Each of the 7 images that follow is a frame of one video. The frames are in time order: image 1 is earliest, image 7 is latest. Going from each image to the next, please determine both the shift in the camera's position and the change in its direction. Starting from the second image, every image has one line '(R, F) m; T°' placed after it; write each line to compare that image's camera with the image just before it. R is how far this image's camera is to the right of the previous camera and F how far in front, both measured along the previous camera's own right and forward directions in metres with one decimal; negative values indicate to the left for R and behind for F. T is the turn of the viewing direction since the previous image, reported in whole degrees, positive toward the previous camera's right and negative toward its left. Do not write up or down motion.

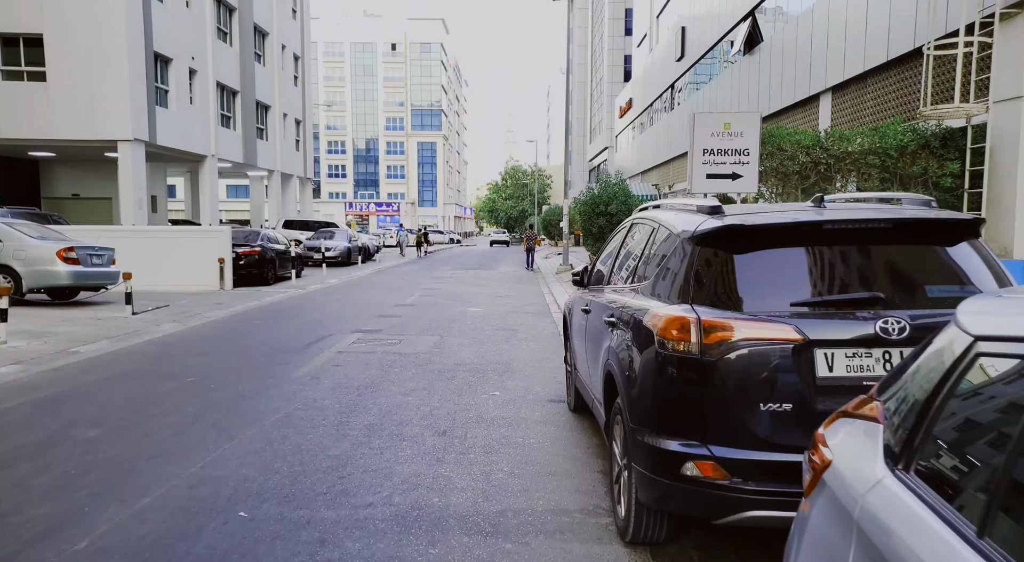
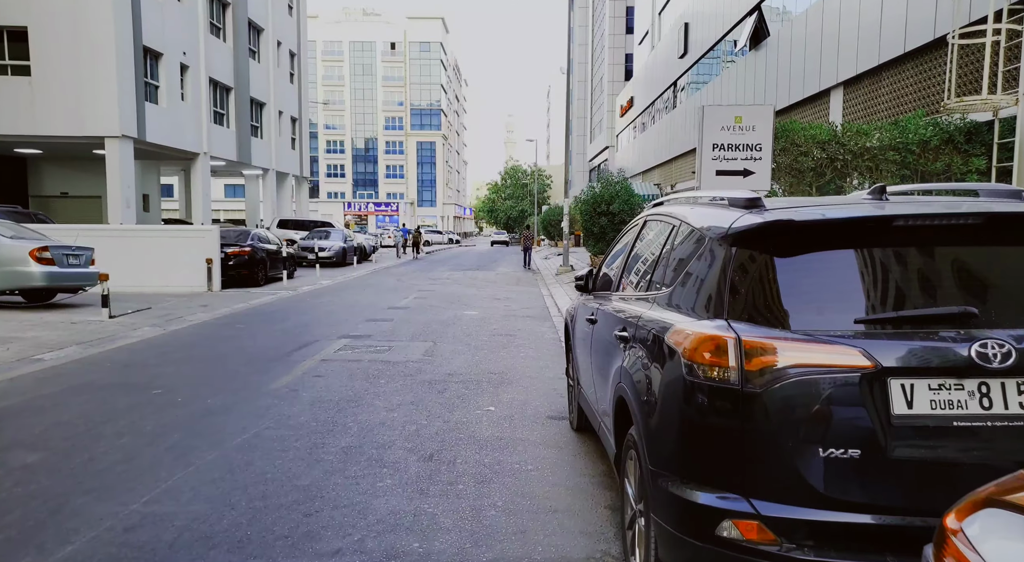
(0.0, +0.6) m; 0°
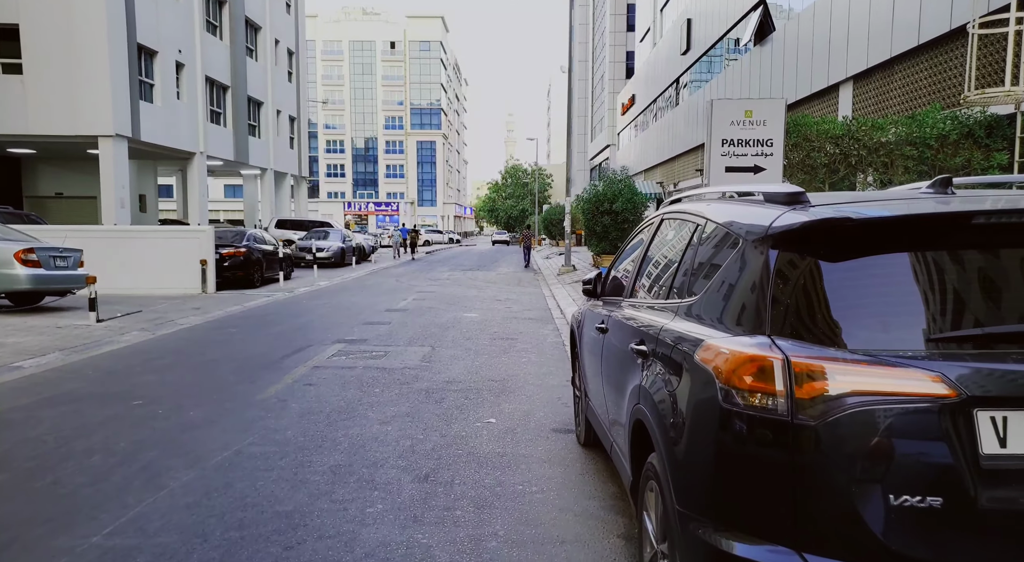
(0.0, +0.4) m; 0°
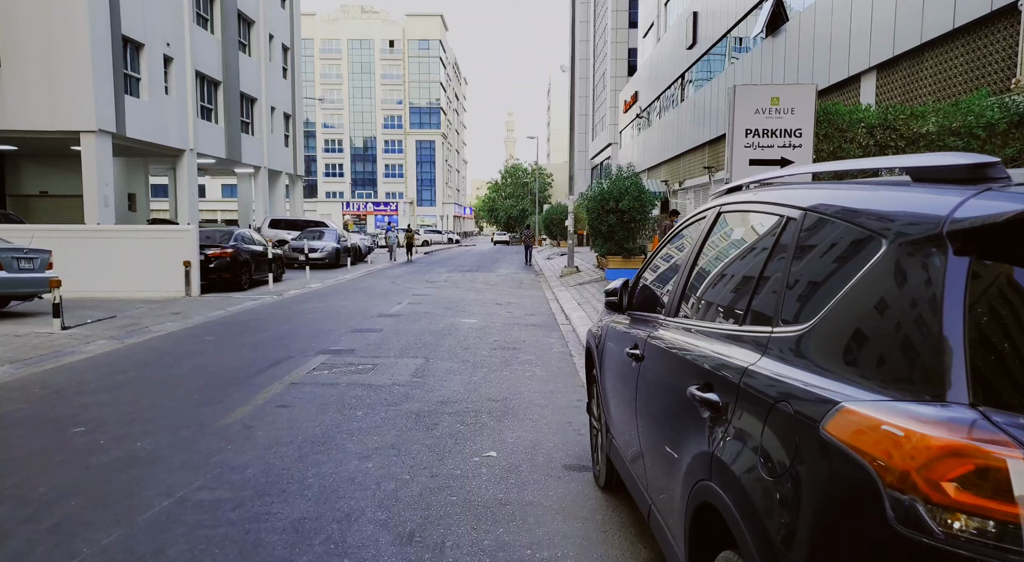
(0.0, +0.9) m; 0°
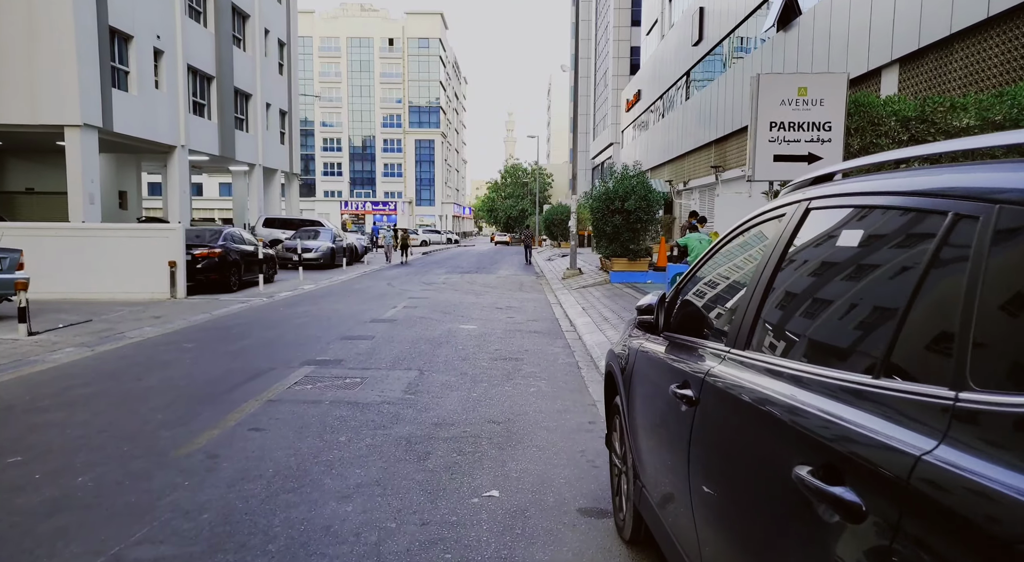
(0.0, +0.7) m; 0°
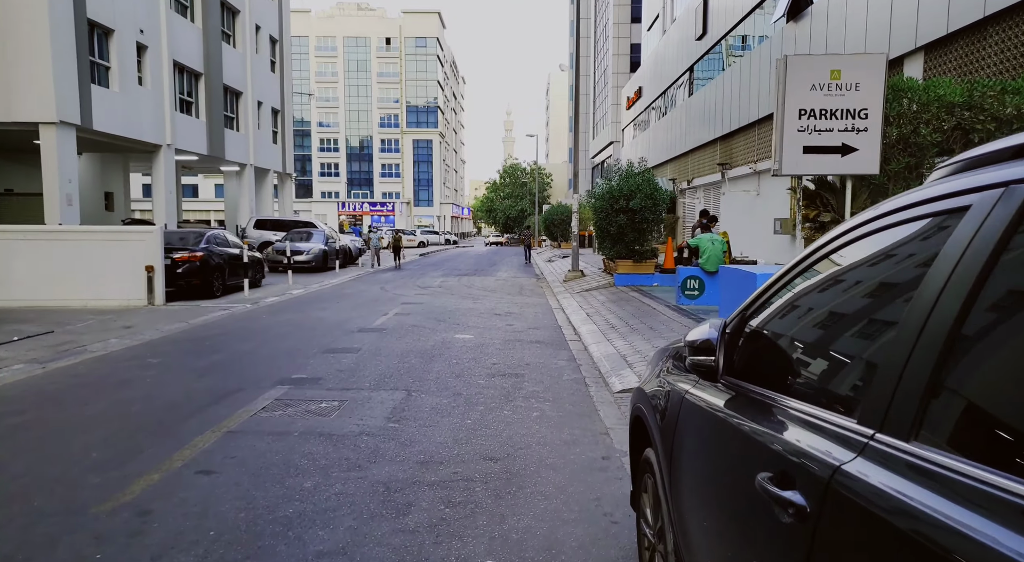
(0.0, +0.9) m; 0°
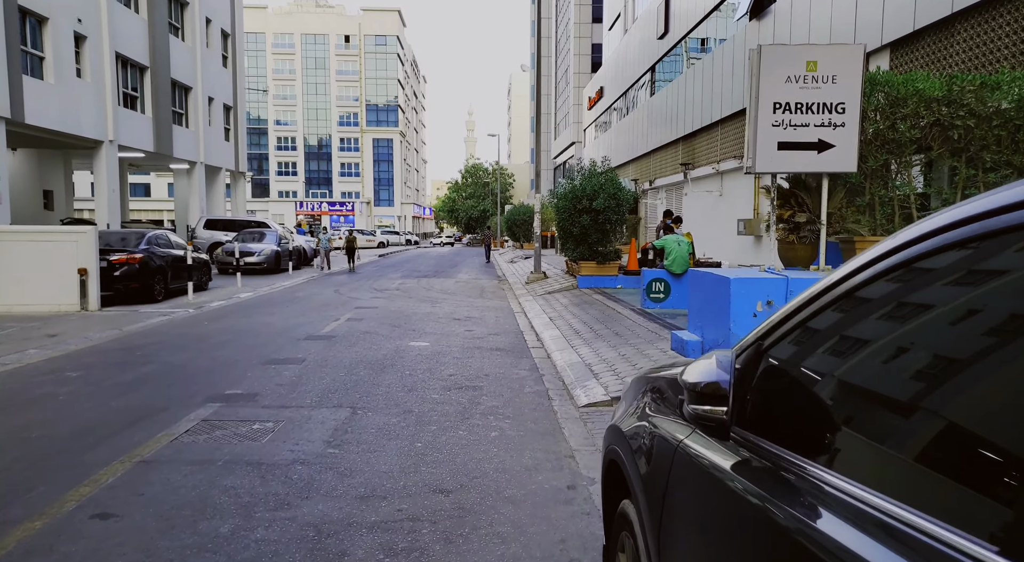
(+0.1, +0.6) m; +3°
